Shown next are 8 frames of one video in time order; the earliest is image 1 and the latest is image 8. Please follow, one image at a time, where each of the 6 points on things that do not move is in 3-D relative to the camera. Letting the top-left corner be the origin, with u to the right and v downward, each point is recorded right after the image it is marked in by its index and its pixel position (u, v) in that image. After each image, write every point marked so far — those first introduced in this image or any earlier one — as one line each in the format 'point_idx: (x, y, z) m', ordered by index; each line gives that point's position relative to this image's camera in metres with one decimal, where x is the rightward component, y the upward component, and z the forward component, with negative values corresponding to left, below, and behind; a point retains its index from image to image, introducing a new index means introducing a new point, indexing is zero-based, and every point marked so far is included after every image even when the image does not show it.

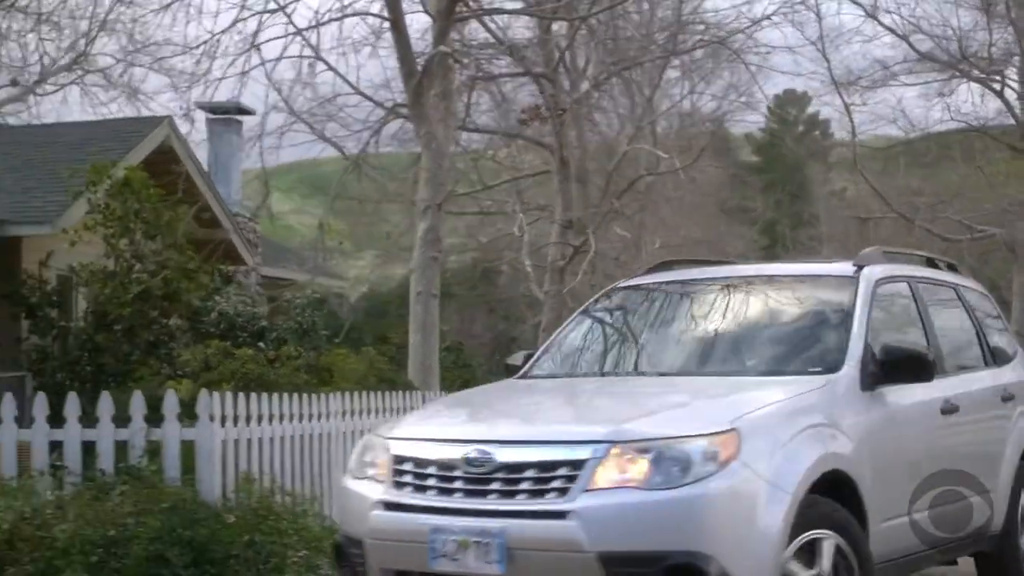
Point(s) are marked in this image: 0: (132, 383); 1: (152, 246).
0: (-3.5, -0.9, +12.1) m
1: (-3.4, +0.4, +12.6) m
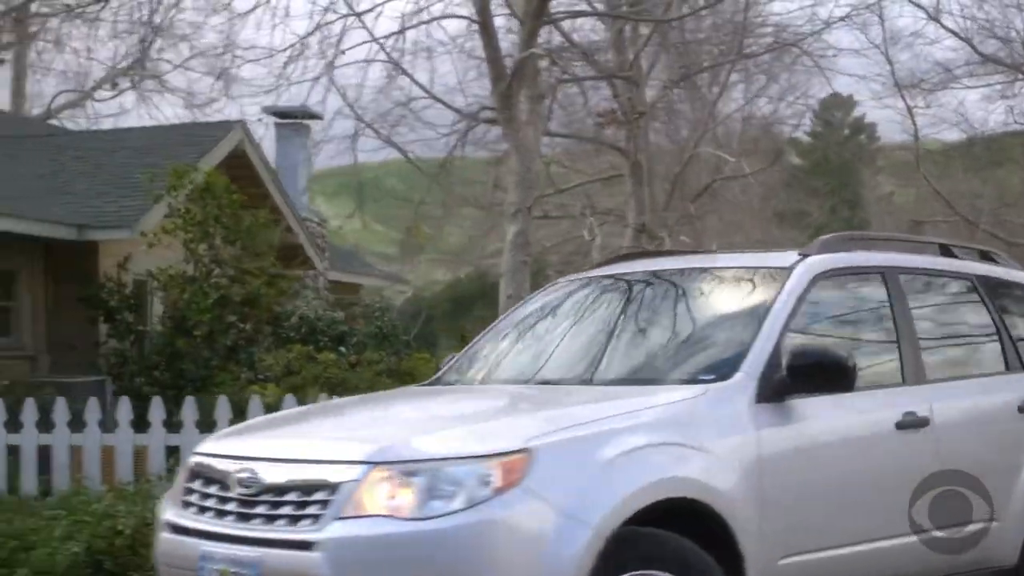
0: (-2.7, -0.9, +12.1) m
1: (-2.7, +0.3, +12.6) m
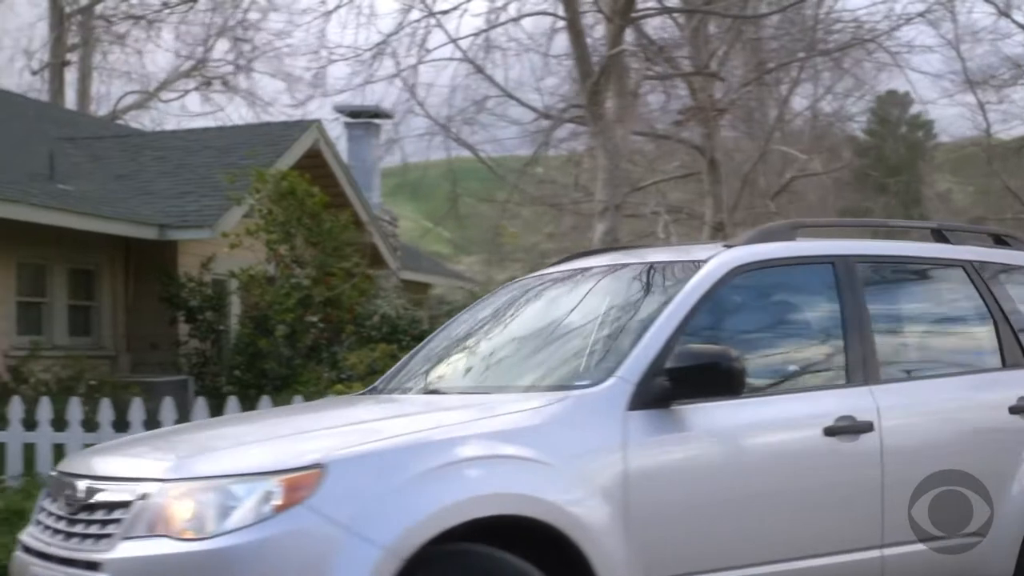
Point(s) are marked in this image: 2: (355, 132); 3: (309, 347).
0: (-2.0, -0.9, +12.1) m
1: (-1.9, +0.3, +12.6) m
2: (-2.2, +2.2, +18.8) m
3: (-1.9, -0.6, +12.5) m
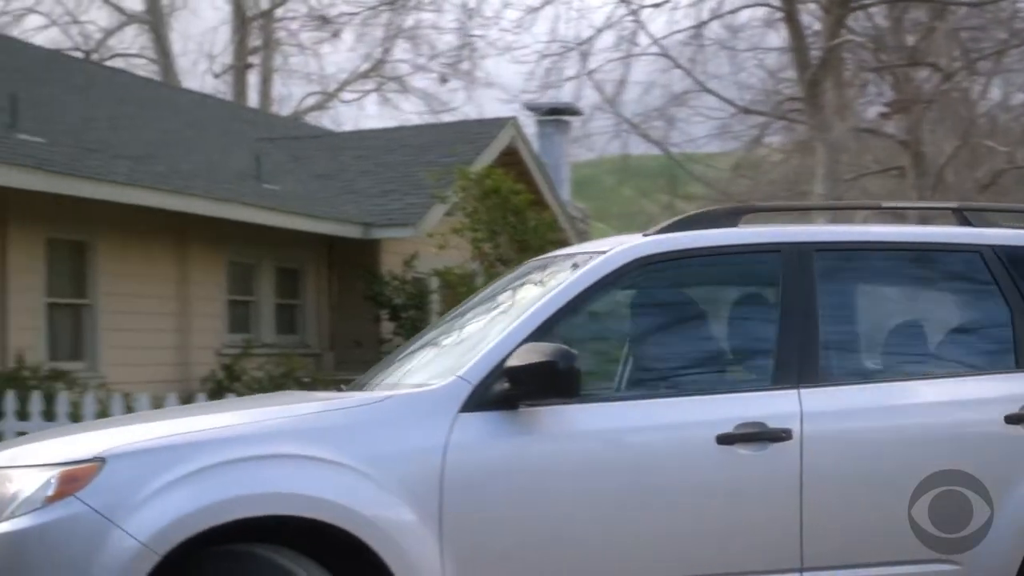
0: (-0.1, -0.9, +12.0) m
1: (+0.1, +0.4, +12.5) m
2: (+0.5, +2.2, +18.6) m
3: (0.0, -0.5, +12.4) m
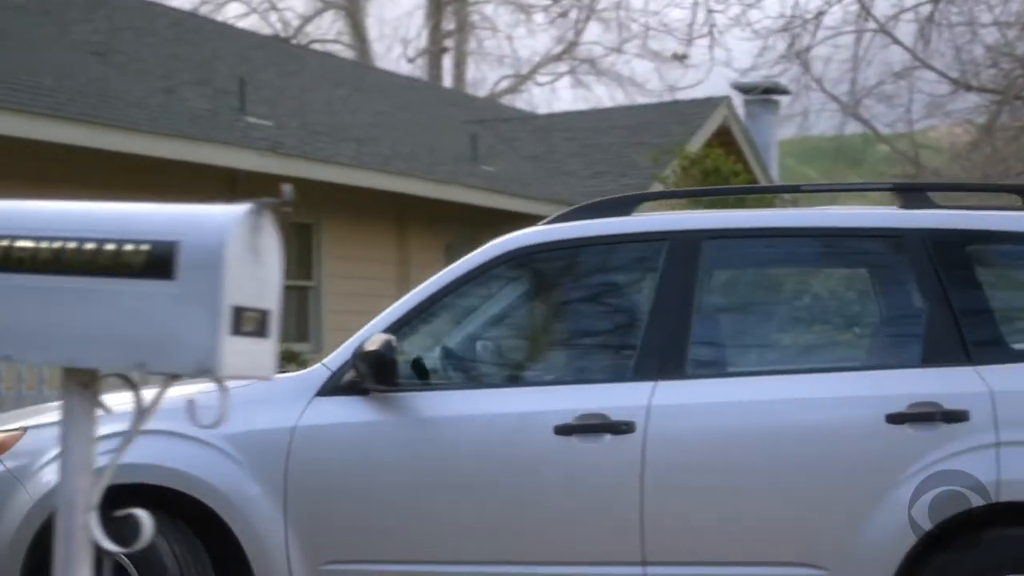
0: (+1.9, -0.7, +11.6) m
1: (+2.1, +0.5, +12.1) m
2: (+3.3, +2.4, +18.1) m
3: (+2.1, -0.4, +12.0) m
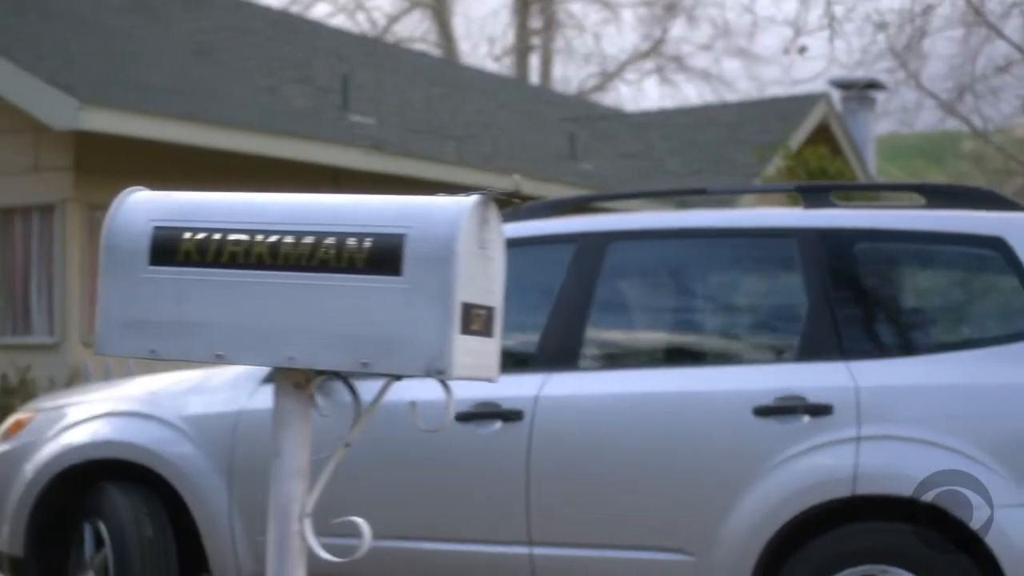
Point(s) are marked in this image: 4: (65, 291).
0: (+2.8, -0.7, +11.4) m
1: (+3.0, +0.5, +11.8) m
2: (+4.5, +2.4, +17.8) m
3: (+3.0, -0.4, +11.8) m
4: (-3.2, 0.0, +9.5) m
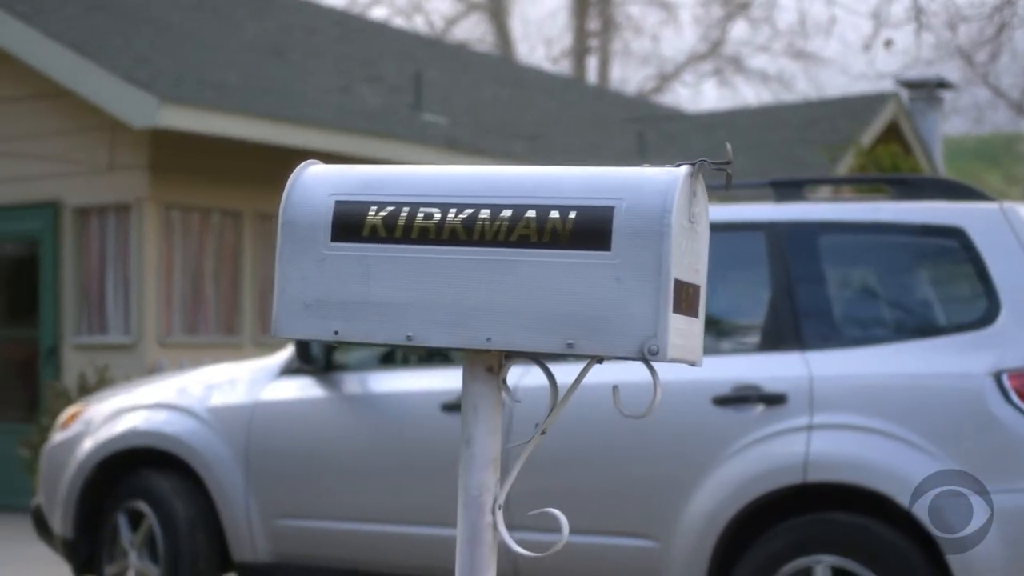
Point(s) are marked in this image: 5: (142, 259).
0: (+3.4, -0.7, +11.2) m
1: (+3.6, +0.5, +11.6) m
2: (+5.3, +2.4, +17.5) m
3: (+3.6, -0.4, +11.5) m
4: (-2.6, 0.0, +9.4) m
5: (-2.6, +0.2, +9.4) m
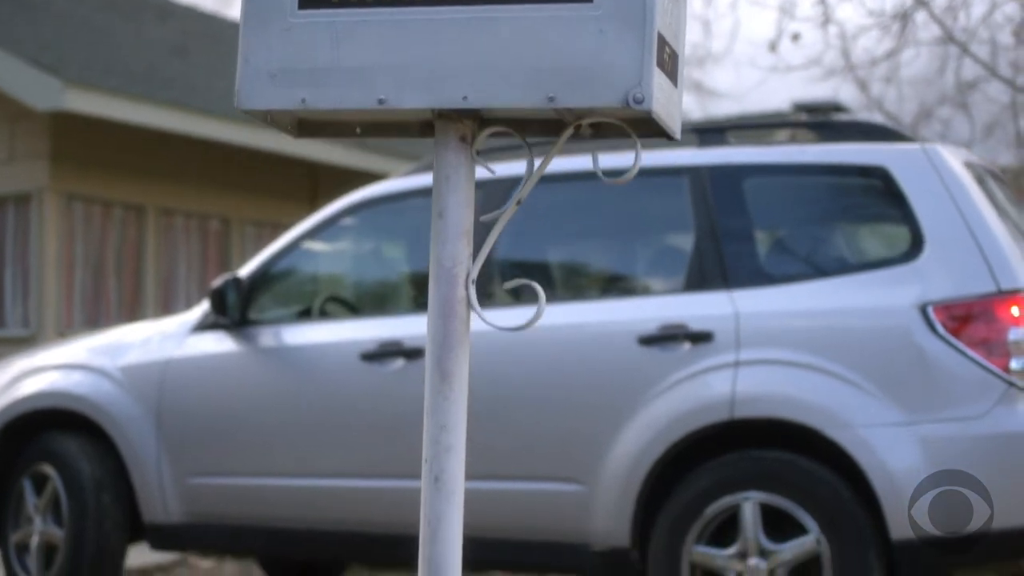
0: (+2.6, -0.8, +11.3) m
1: (+2.8, +0.5, +11.8) m
2: (+4.1, +2.2, +17.9) m
3: (+2.8, -0.4, +11.7) m
4: (-3.2, 0.0, +9.2) m
5: (-3.2, +0.3, +9.1) m
